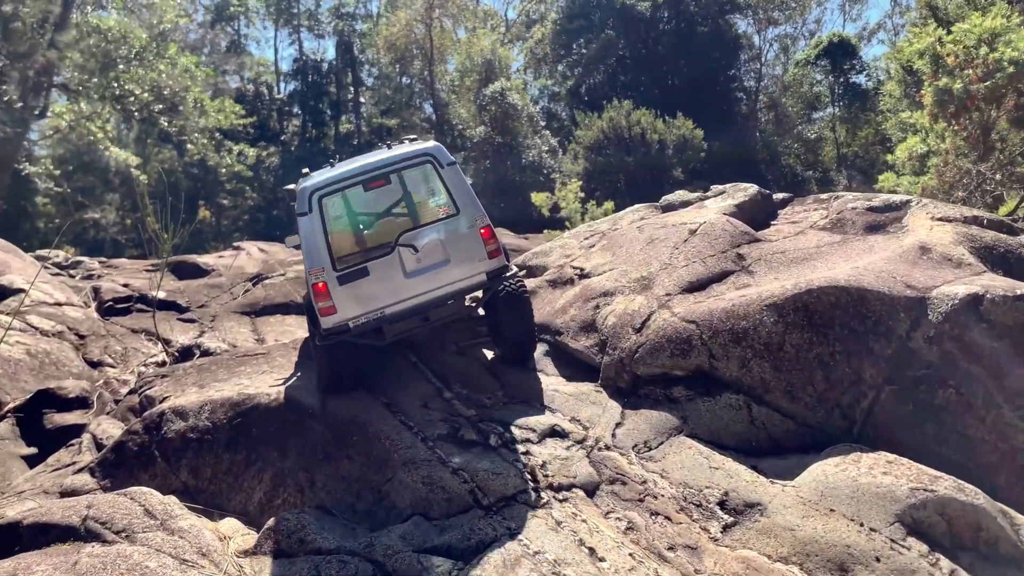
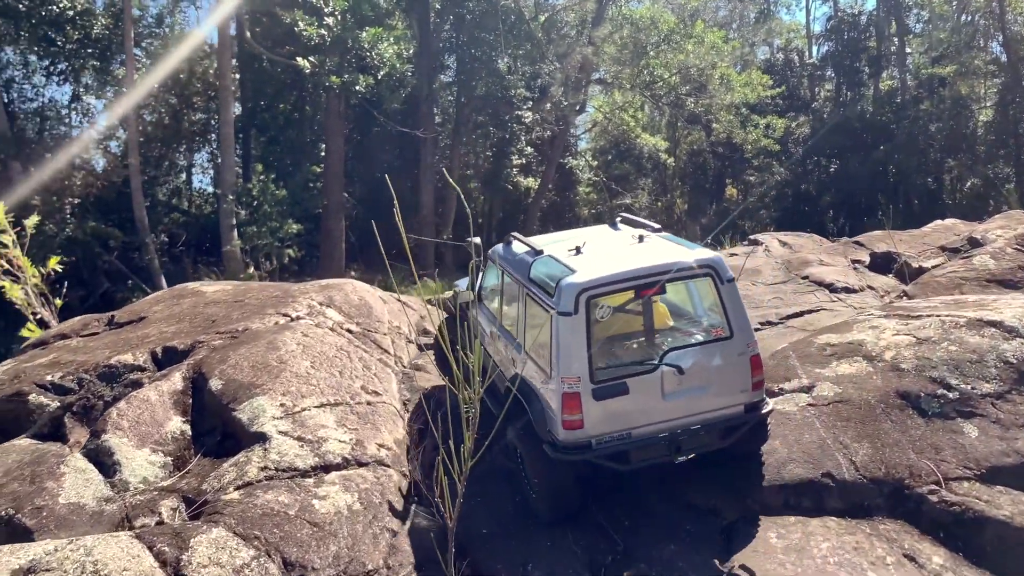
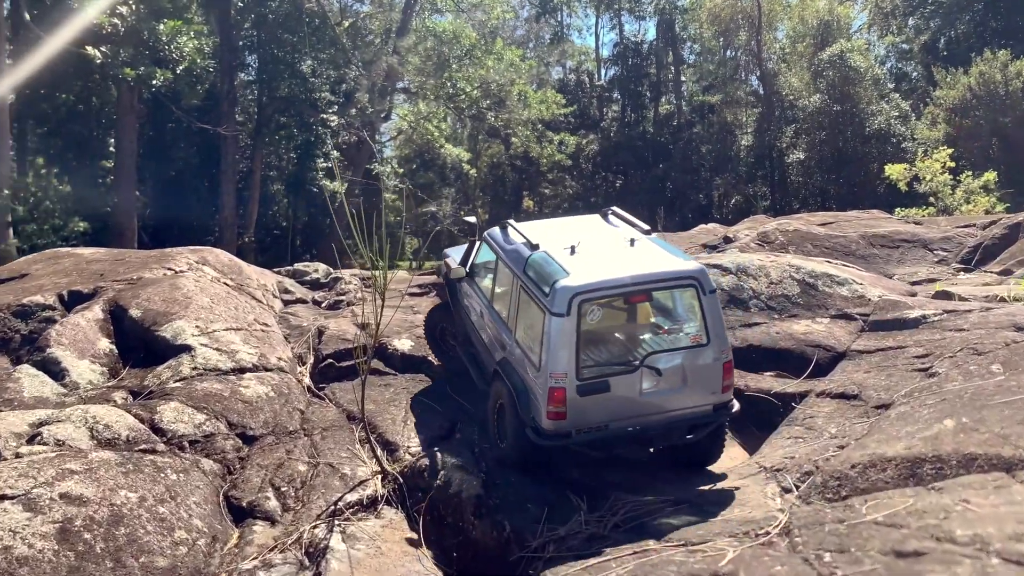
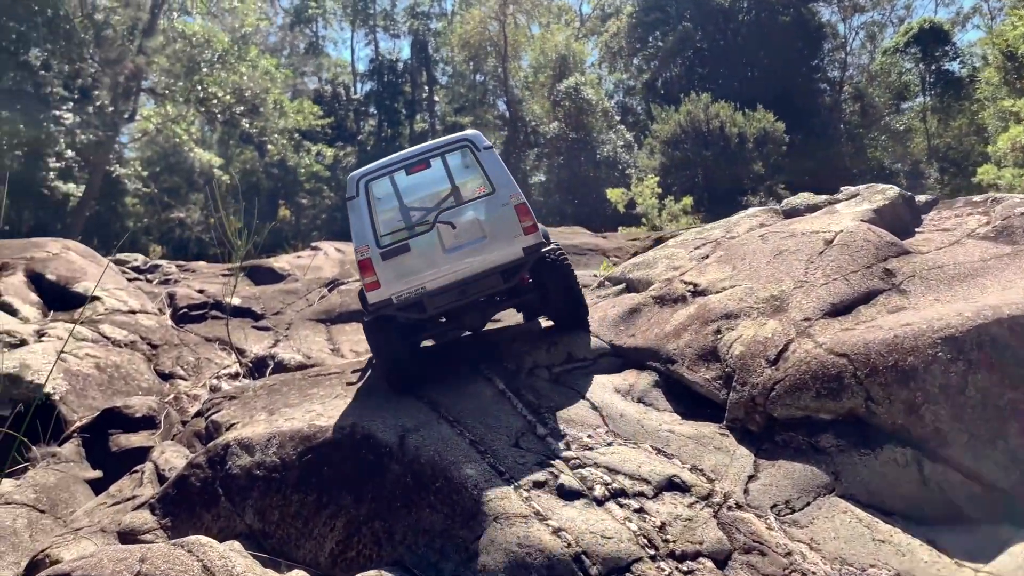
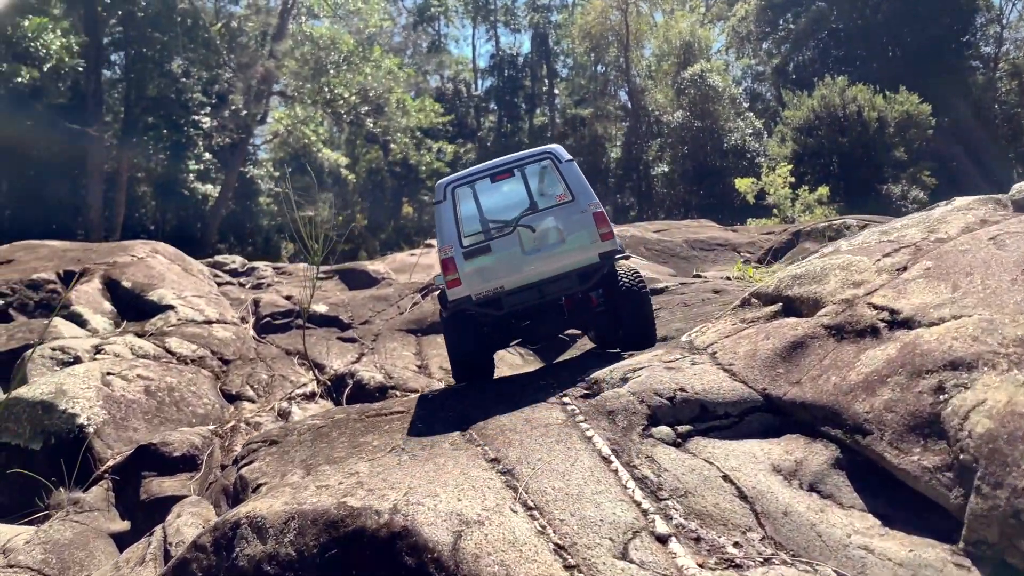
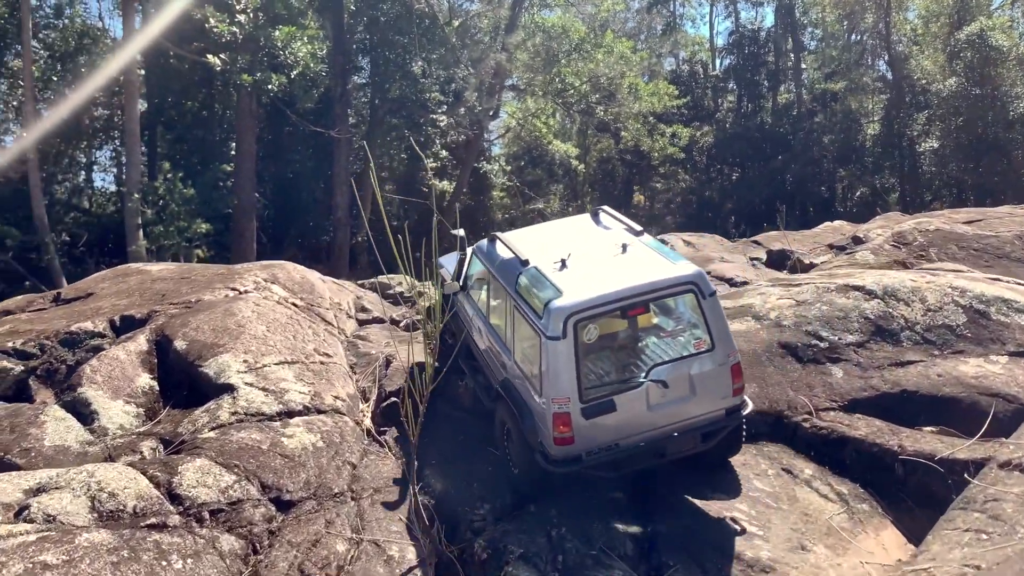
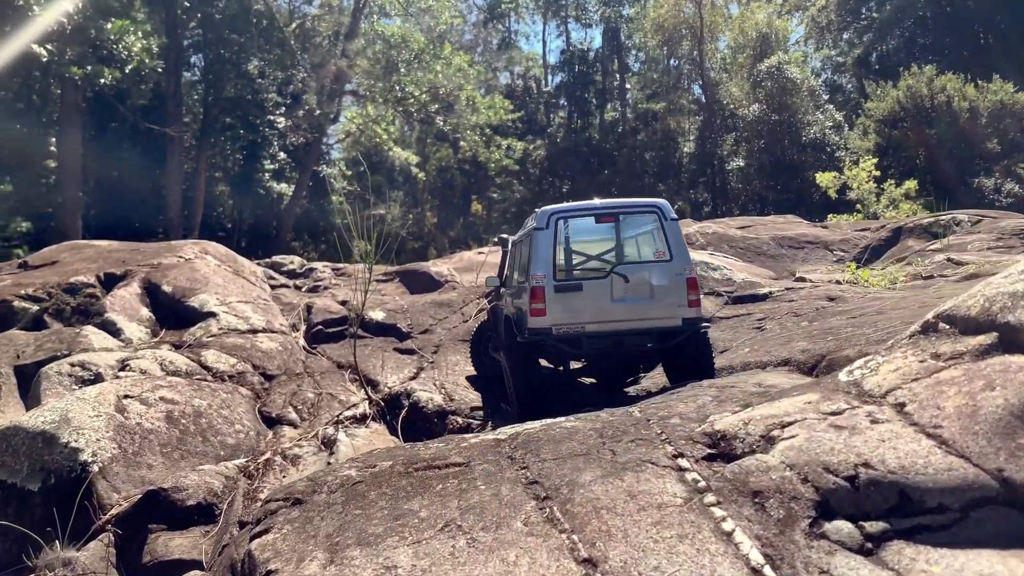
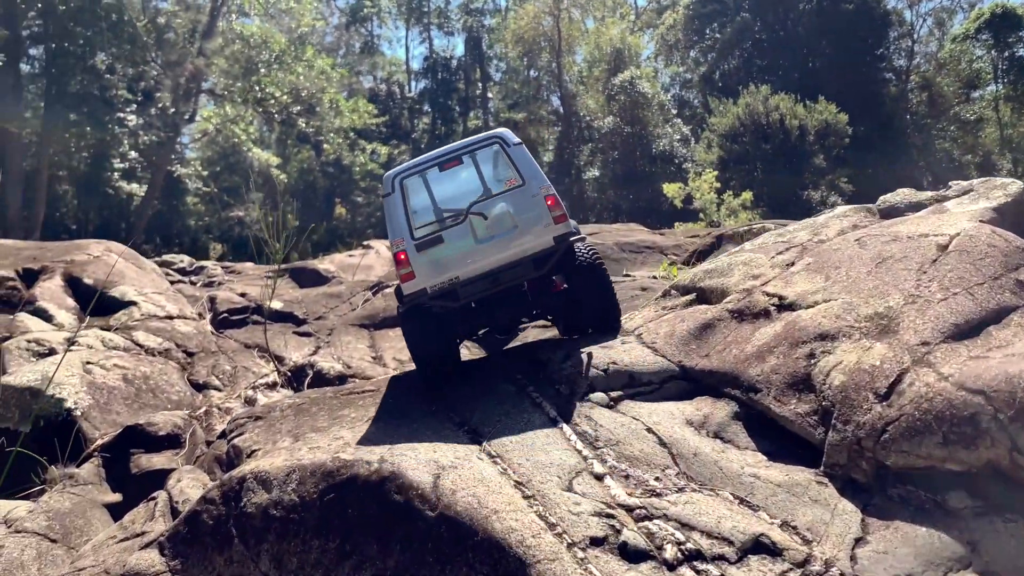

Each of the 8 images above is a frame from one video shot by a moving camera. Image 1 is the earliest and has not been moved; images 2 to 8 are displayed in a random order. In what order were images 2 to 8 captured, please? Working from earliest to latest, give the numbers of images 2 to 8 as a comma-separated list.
4, 8, 5, 7, 3, 6, 2
